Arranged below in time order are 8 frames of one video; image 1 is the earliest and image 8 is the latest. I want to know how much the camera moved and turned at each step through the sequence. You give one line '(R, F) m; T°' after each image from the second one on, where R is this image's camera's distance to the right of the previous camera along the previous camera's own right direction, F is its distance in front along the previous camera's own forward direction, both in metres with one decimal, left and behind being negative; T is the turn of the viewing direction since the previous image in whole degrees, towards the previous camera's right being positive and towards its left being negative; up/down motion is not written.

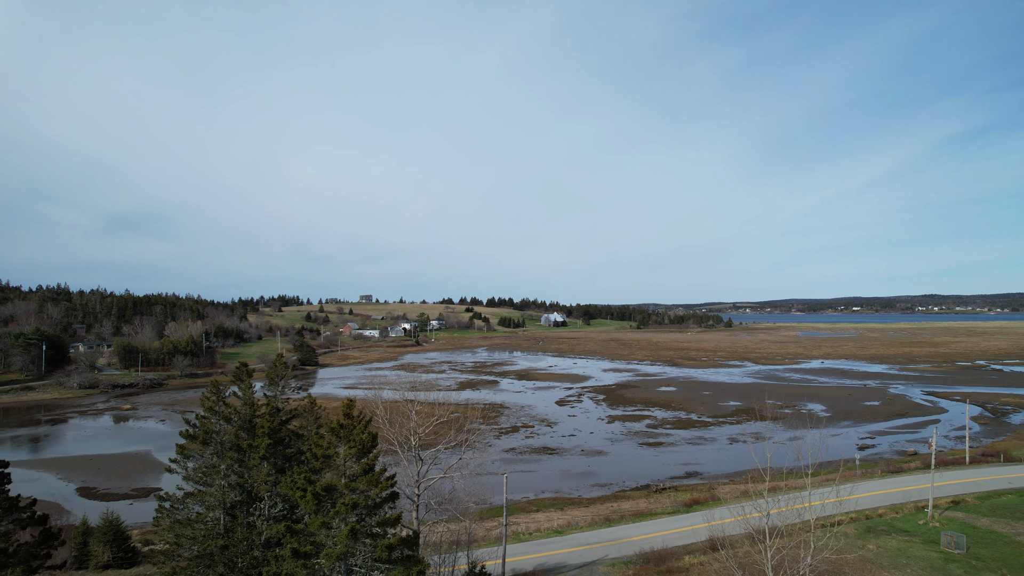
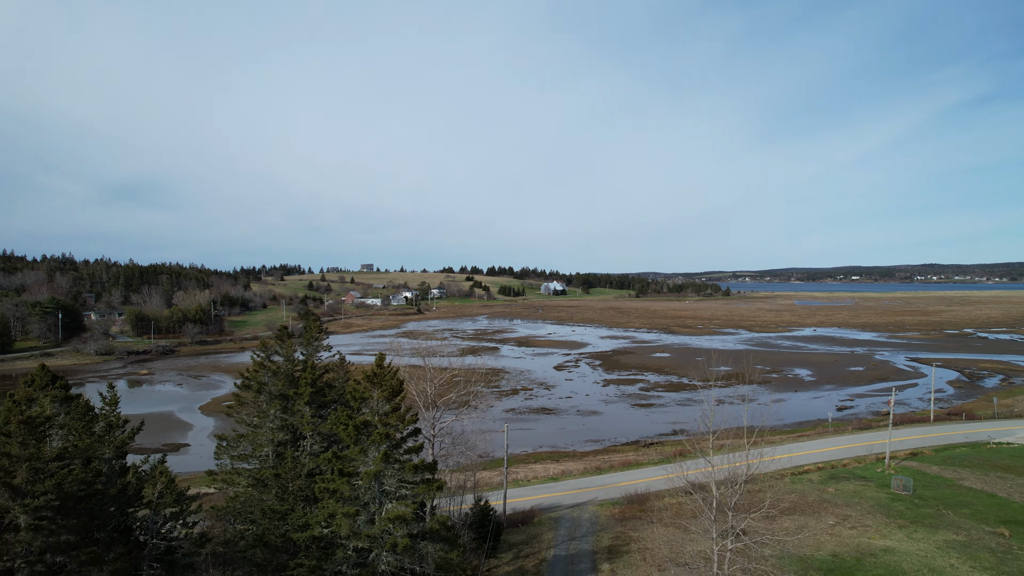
(0.0, -2.7) m; 0°
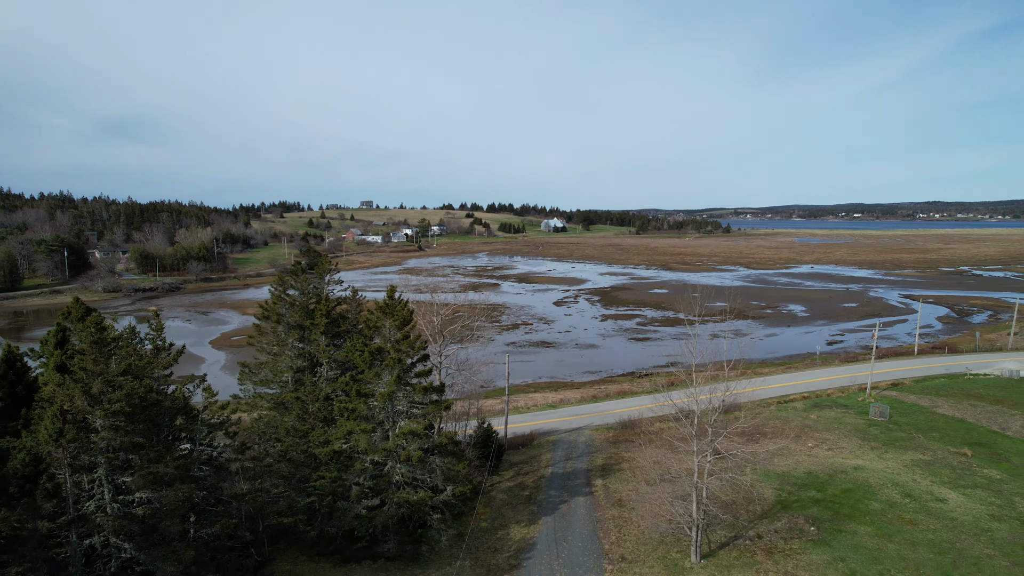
(0.0, -0.9) m; 0°
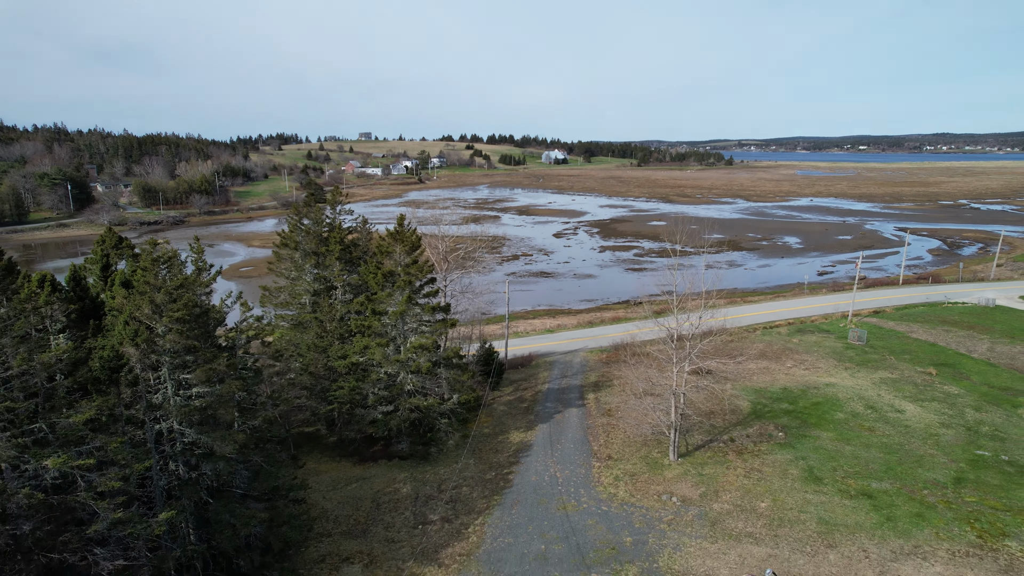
(0.0, -1.5) m; 0°
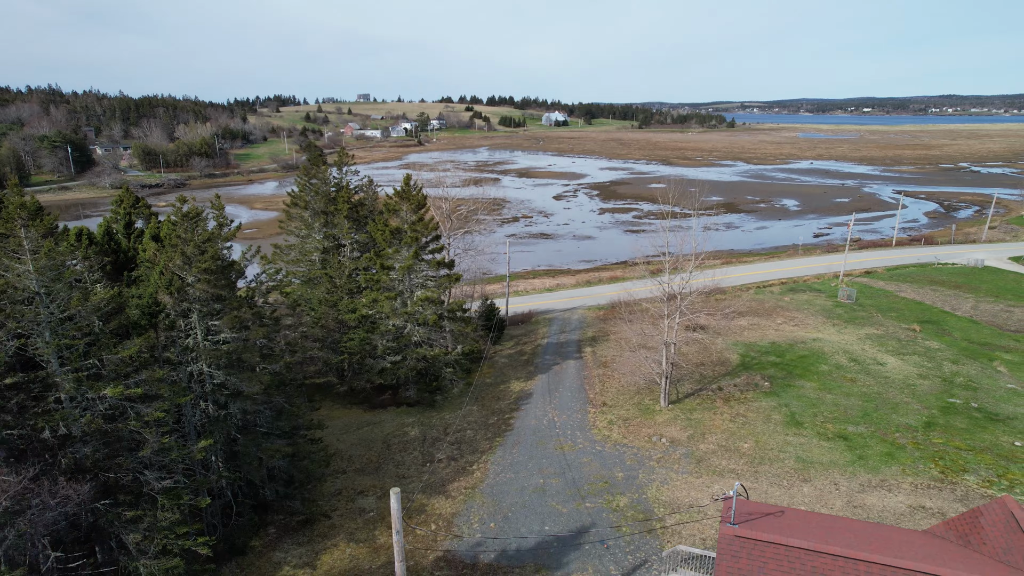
(0.0, -1.0) m; 0°
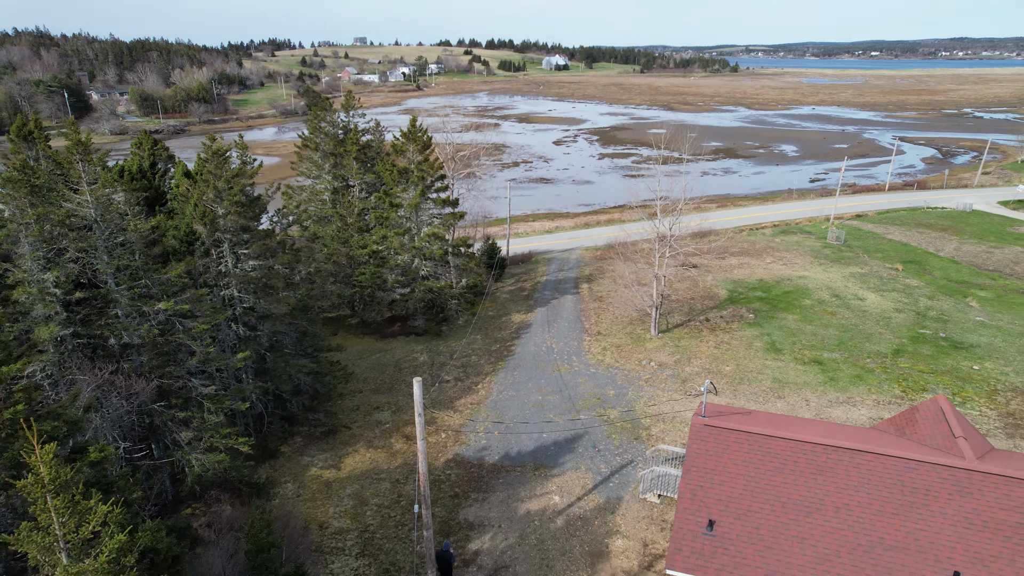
(-0.1, -1.4) m; 0°
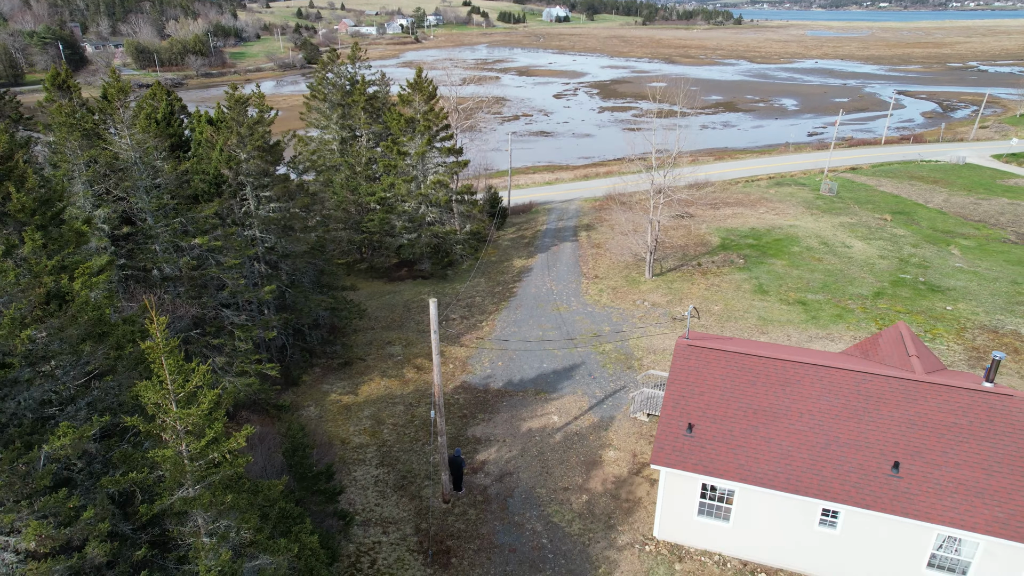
(-0.1, -1.2) m; 0°
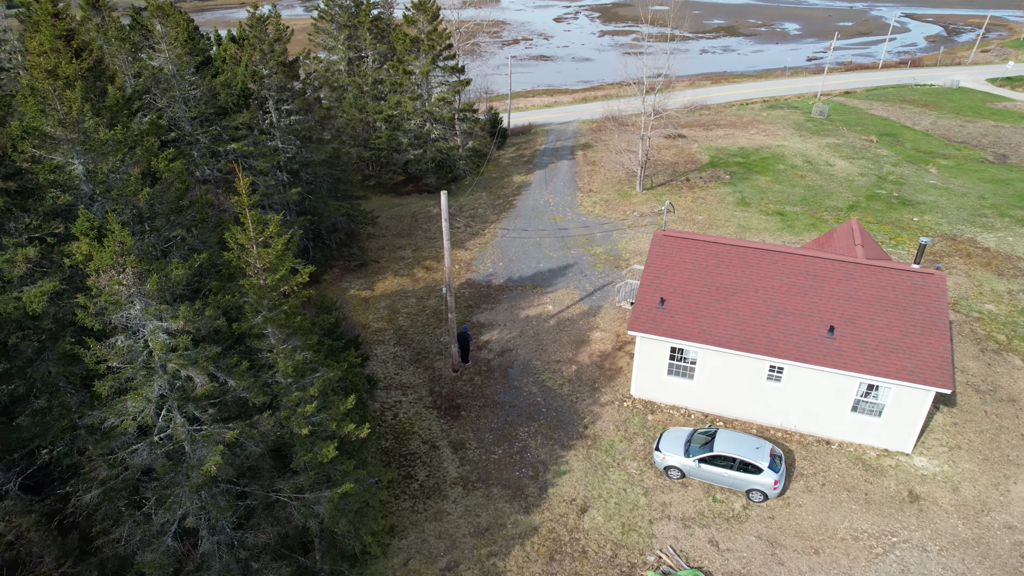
(0.0, -2.0) m; 0°
